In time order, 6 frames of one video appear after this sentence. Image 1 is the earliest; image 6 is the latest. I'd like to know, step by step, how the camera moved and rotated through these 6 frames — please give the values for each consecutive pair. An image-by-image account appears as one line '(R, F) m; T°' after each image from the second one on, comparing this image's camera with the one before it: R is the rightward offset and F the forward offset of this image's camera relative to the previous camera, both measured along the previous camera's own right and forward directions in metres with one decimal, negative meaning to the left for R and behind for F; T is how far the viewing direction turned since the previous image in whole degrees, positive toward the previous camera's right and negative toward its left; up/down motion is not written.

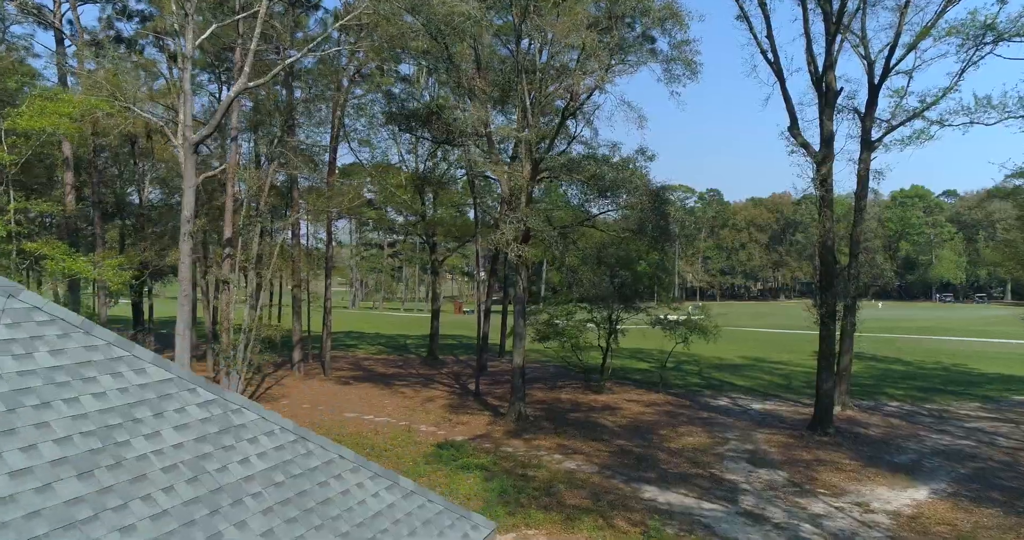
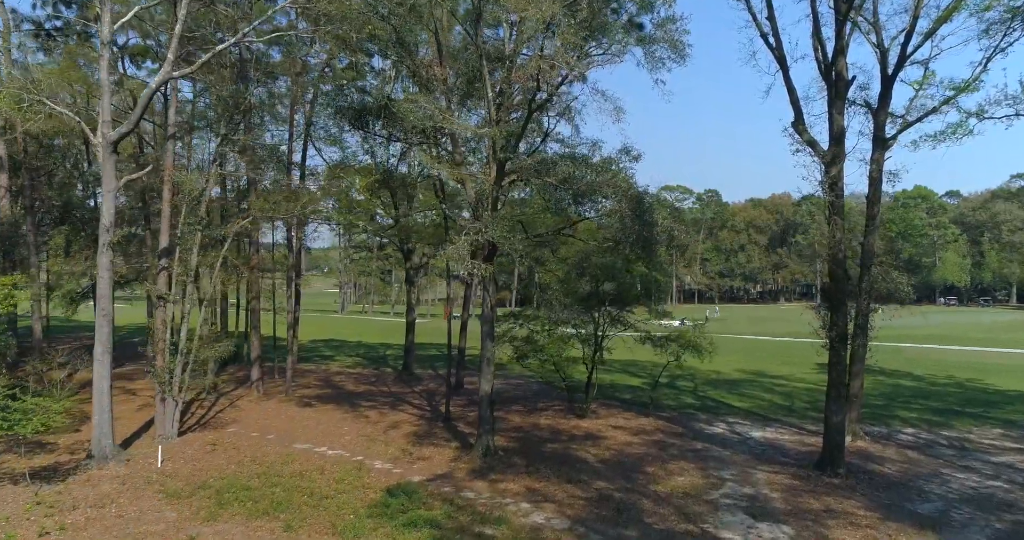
(+0.5, +1.4) m; 0°
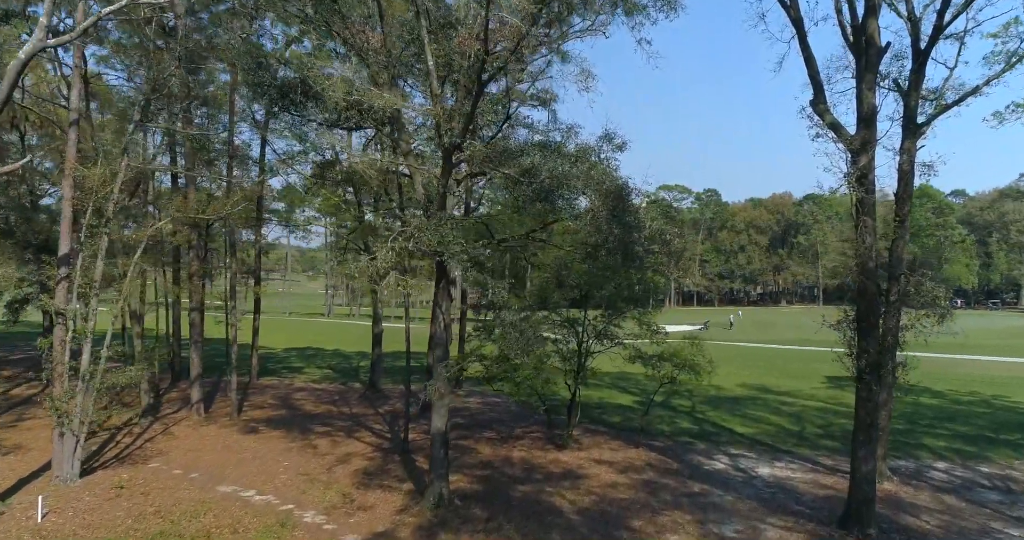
(+0.5, +1.8) m; 0°
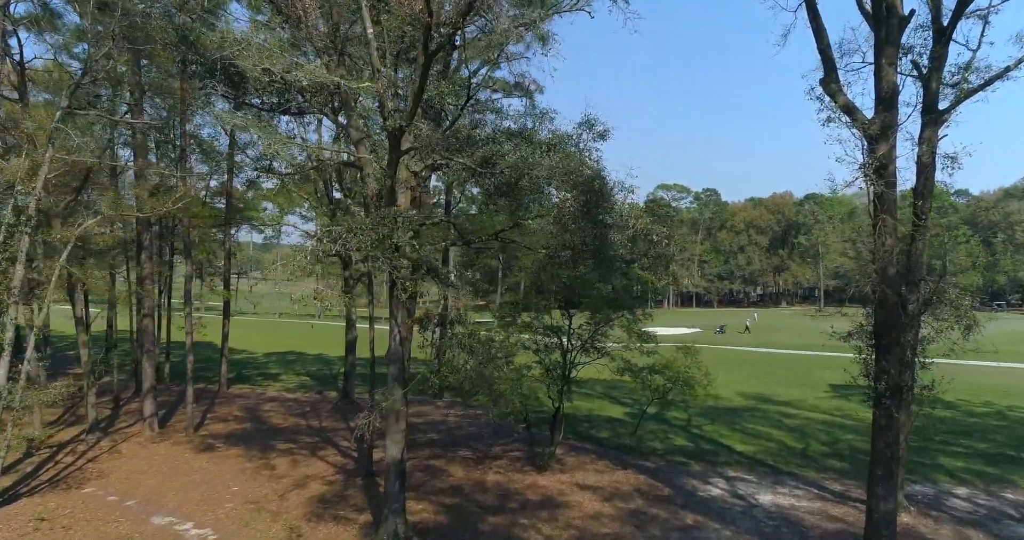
(+0.4, +1.1) m; 0°
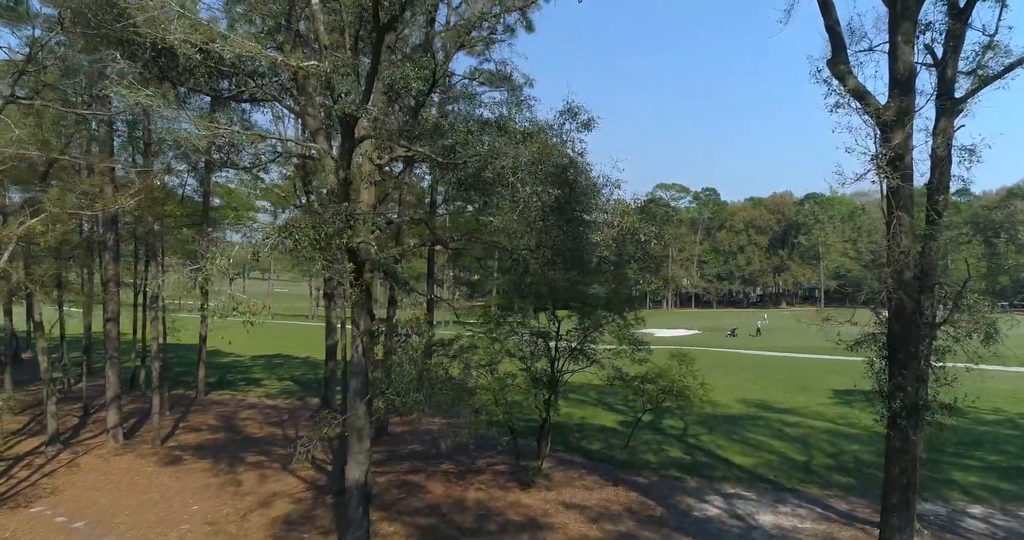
(+0.2, +0.7) m; 0°
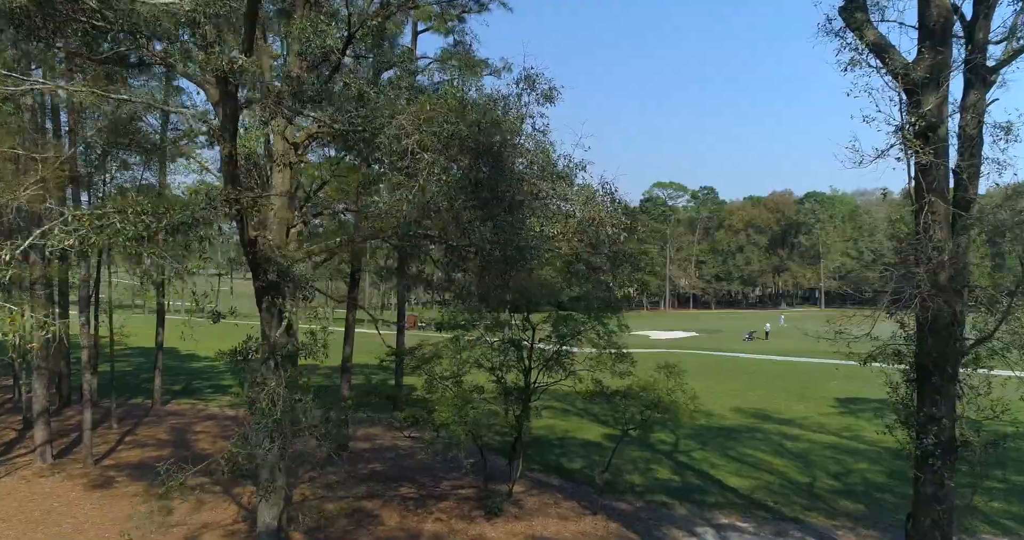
(+0.4, +1.2) m; 0°
